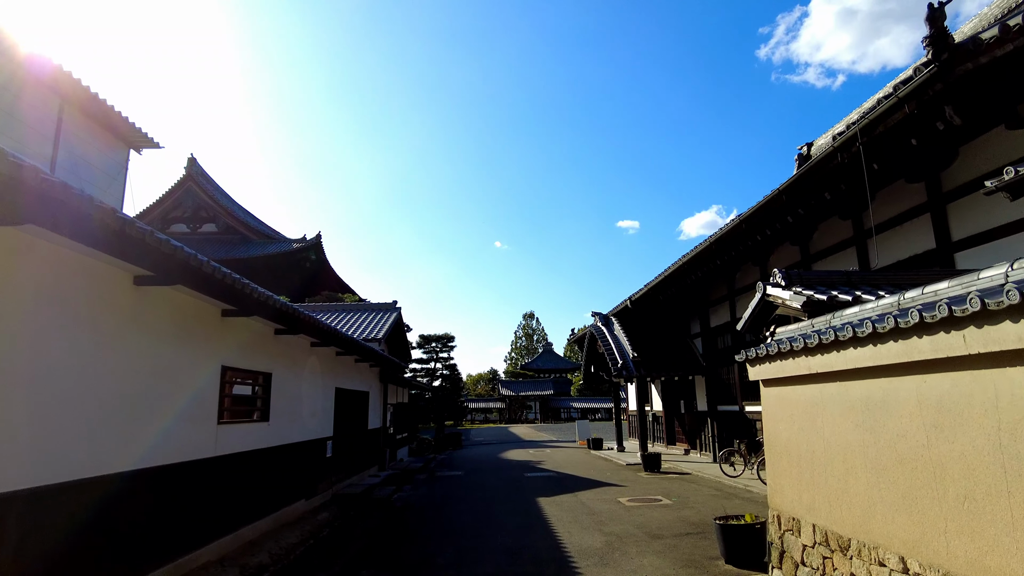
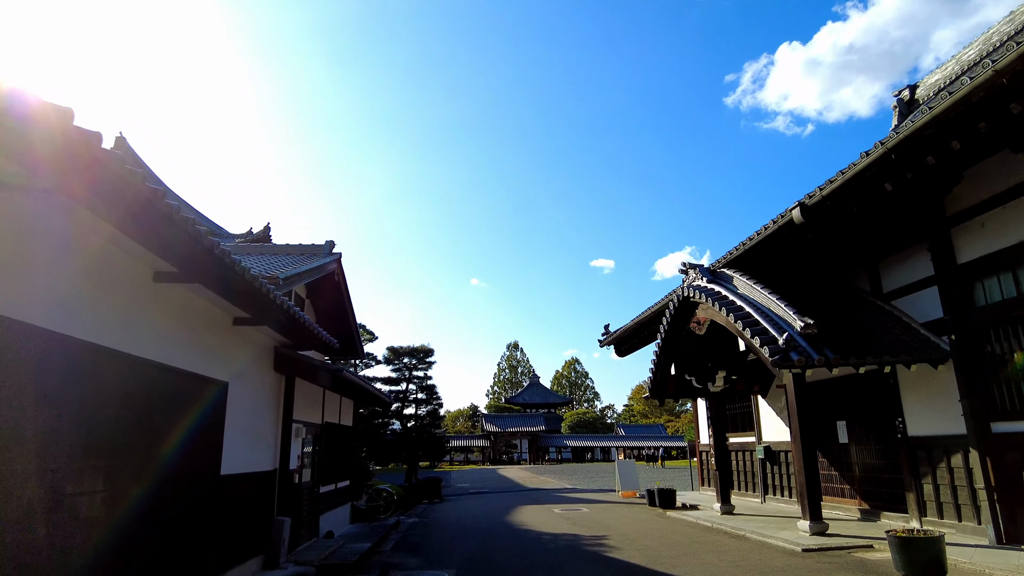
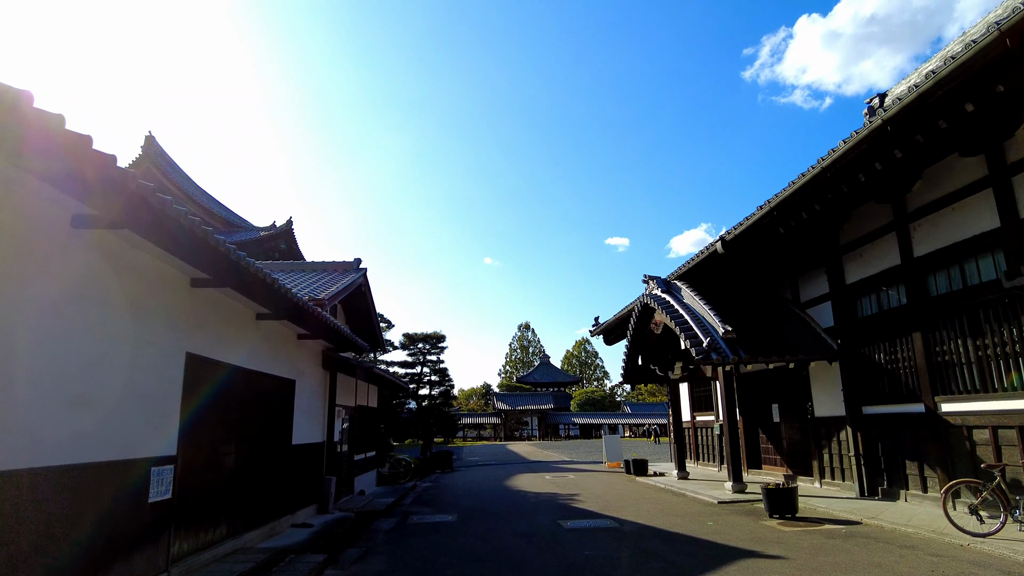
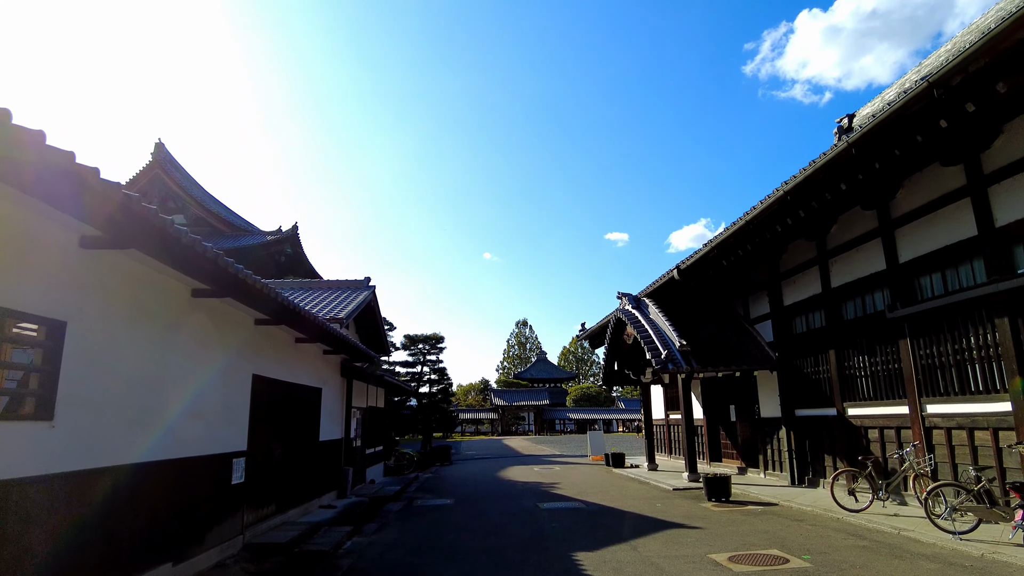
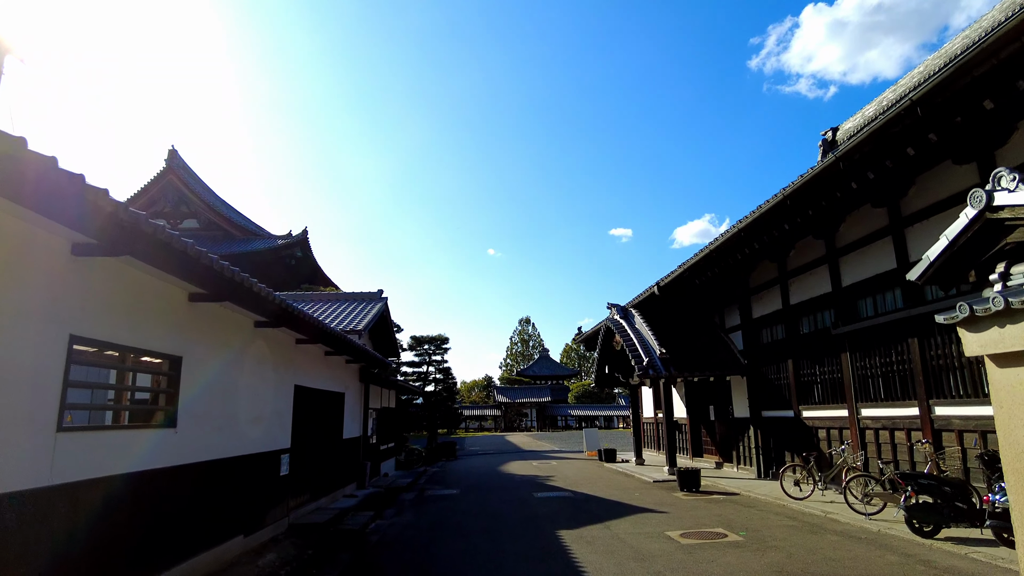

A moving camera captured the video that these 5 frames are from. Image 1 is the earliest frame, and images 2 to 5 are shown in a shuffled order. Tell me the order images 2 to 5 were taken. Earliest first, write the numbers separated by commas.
5, 4, 3, 2
